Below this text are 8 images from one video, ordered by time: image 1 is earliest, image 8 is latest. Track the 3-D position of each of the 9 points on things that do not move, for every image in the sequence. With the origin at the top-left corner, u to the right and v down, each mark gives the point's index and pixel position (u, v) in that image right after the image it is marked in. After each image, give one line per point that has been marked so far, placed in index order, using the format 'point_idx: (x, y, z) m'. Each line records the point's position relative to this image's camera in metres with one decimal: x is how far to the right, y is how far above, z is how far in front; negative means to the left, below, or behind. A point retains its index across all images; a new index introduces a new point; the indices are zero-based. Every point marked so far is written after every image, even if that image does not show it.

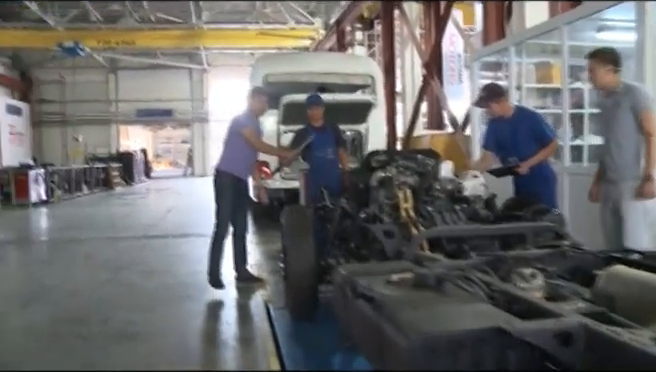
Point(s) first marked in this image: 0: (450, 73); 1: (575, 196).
0: (+1.9, +1.8, +10.5) m
1: (+2.2, -0.1, +5.6) m
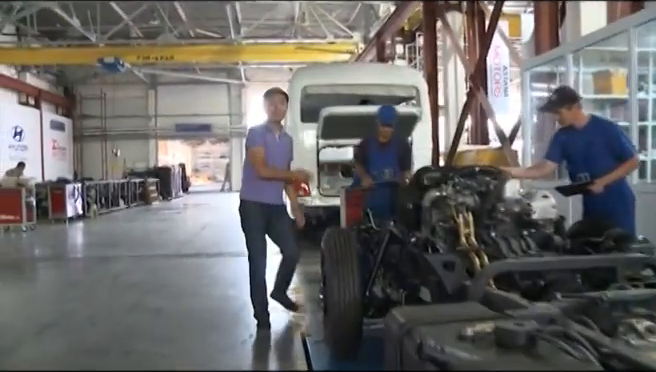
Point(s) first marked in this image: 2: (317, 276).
0: (+2.5, +1.6, +10.1) m
1: (+2.6, -0.2, +5.1) m
2: (-0.1, -0.7, +5.4) m
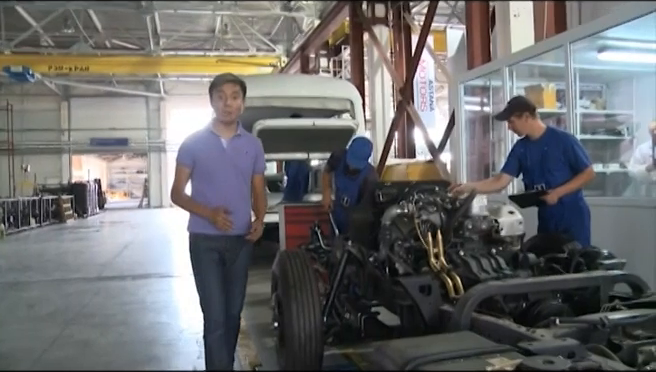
0: (+1.4, +1.4, +10.1) m
1: (+2.1, -0.3, +5.2) m
2: (-0.6, -0.9, +5.2) m
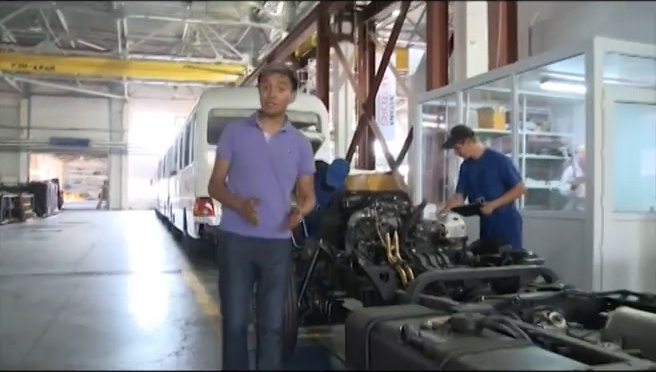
0: (+0.9, +1.2, +10.8) m
1: (+1.8, -0.5, +5.8) m
2: (-0.9, -0.9, +5.6) m
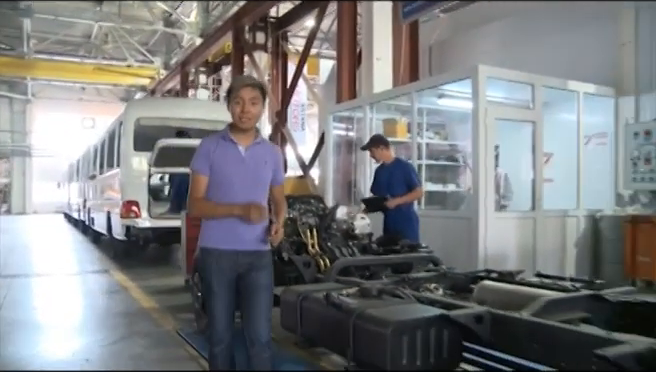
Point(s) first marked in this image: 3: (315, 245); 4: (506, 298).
0: (-0.6, +1.1, +11.5) m
1: (+1.0, -0.5, +6.7) m
2: (-1.6, -1.0, +6.1) m
3: (-0.1, -0.4, +4.0) m
4: (+0.7, -0.5, +2.7) m
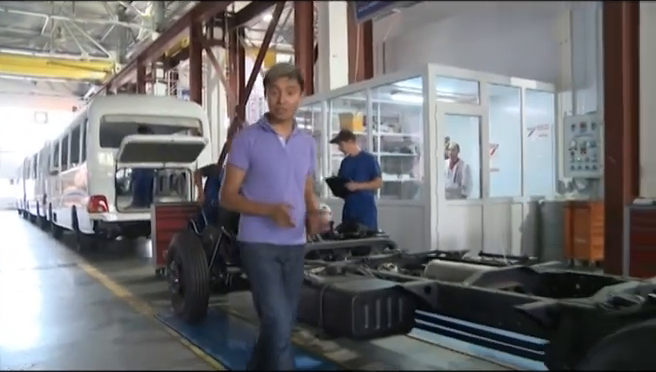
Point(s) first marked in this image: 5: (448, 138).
0: (-1.3, +1.3, +11.8) m
1: (+0.6, -0.4, +7.1) m
2: (-2.0, -0.9, +6.4) m
3: (-0.3, -0.3, +4.4) m
4: (+0.6, -0.4, +3.2) m
5: (+1.2, +0.5, +6.7) m
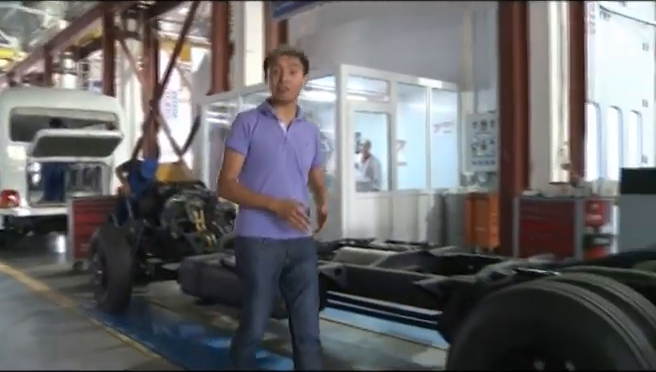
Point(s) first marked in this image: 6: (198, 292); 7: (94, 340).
0: (-2.8, +1.4, +11.8) m
1: (-0.3, -0.3, +7.4) m
2: (-2.8, -0.9, +6.4) m
3: (-0.9, -0.3, +4.6) m
4: (+0.2, -0.4, +3.5) m
5: (+0.3, +0.6, +7.0) m
6: (-0.7, -0.6, +3.6) m
7: (-1.3, -0.9, +3.7) m
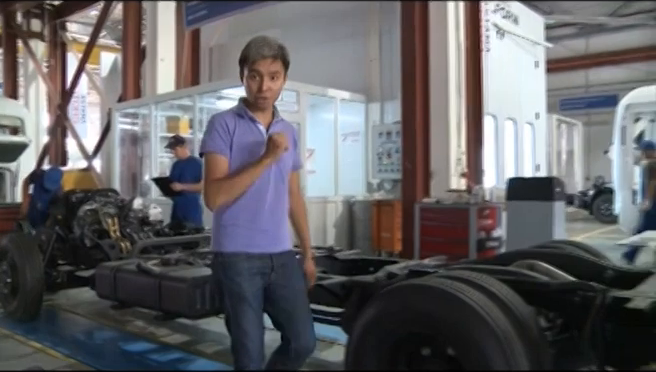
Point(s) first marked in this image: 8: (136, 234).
0: (-4.4, +1.3, +11.5) m
1: (-1.4, -0.4, +7.6) m
2: (-3.6, -0.9, +6.2) m
3: (-1.5, -0.3, +4.7) m
4: (-0.3, -0.4, +3.7) m
5: (-0.6, +0.5, +7.3) m
6: (-1.2, -0.6, +3.7) m
7: (-1.8, -0.9, +3.7) m
8: (-1.4, -0.3, +4.7) m
